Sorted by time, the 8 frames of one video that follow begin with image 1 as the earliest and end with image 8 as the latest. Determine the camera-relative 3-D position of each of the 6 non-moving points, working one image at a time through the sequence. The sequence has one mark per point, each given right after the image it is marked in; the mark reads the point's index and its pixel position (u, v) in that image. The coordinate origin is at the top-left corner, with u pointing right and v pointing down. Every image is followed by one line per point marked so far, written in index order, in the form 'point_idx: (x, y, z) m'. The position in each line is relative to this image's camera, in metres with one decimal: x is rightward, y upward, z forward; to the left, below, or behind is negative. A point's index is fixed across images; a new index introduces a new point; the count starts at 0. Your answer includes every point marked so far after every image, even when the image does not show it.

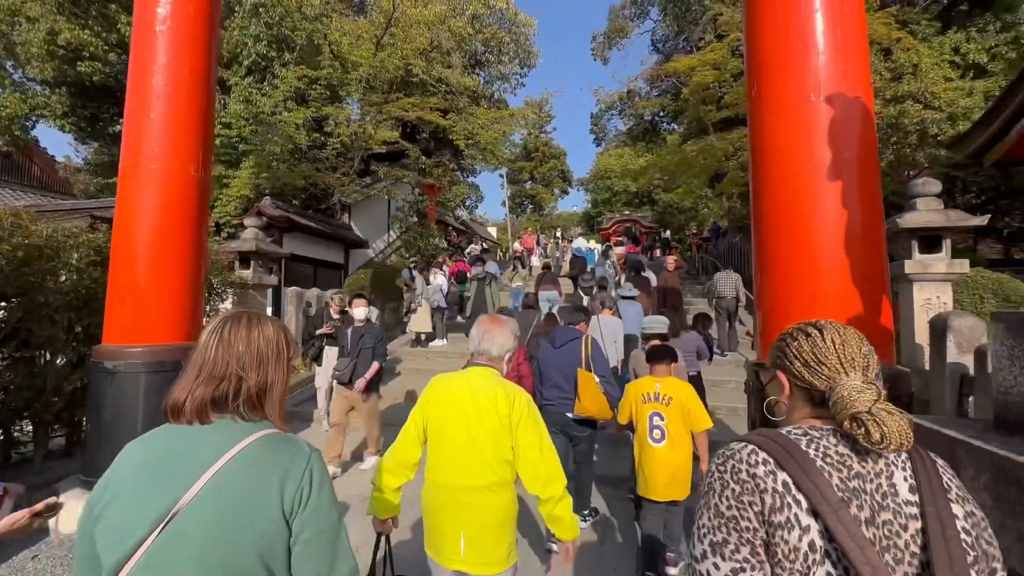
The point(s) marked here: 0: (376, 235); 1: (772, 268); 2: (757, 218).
0: (-5.1, +2.0, +17.0) m
1: (+1.6, +0.1, +2.9) m
2: (+1.6, +0.4, +3.0) m
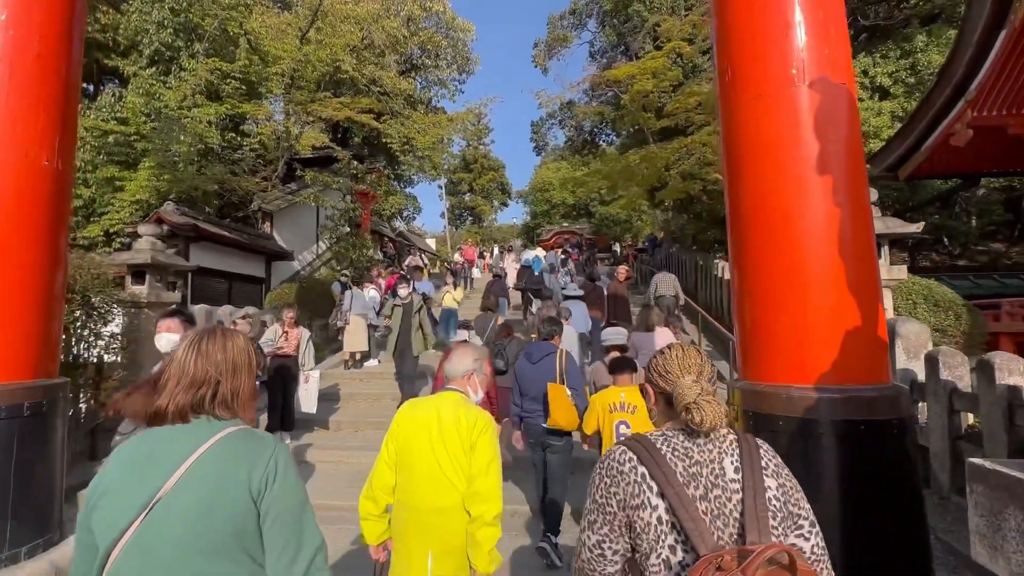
0: (-7.1, +1.4, +15.7) m
1: (+1.3, 0.0, +2.5) m
2: (+1.3, +0.3, +2.7) m
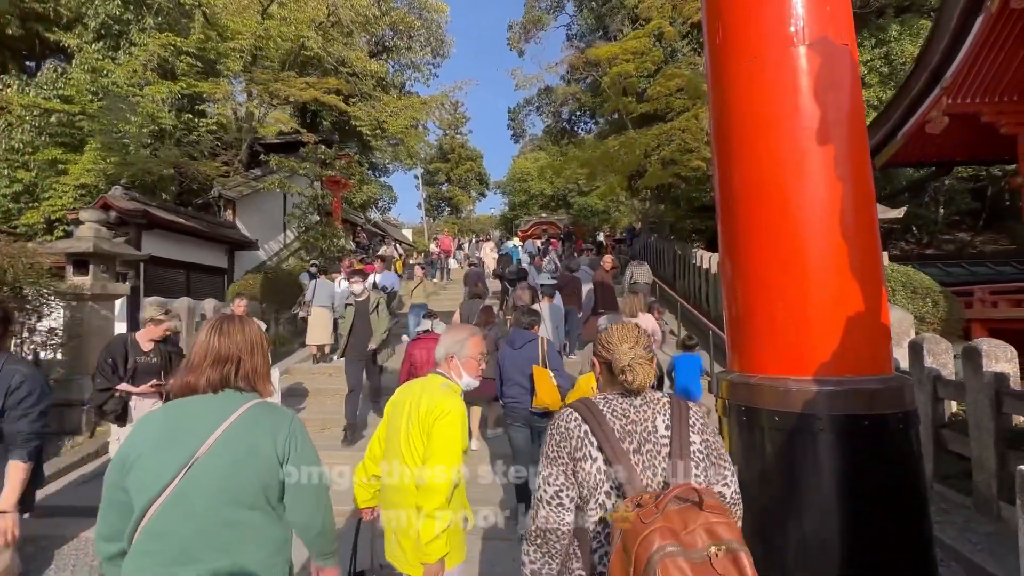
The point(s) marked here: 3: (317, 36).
0: (-7.8, +1.7, +15.1) m
1: (+1.1, +0.1, +2.3) m
2: (+1.1, +0.4, +2.5) m
3: (-4.9, +6.4, +11.7) m
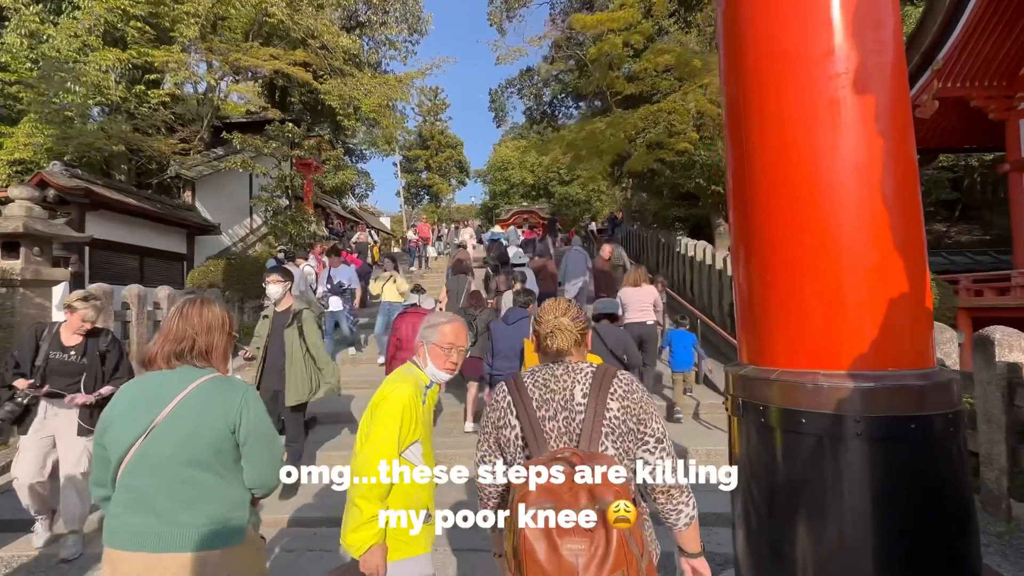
0: (-8.4, +2.1, +14.3) m
1: (+1.1, +0.2, +2.0) m
2: (+1.0, +0.5, +2.1) m
3: (-5.4, +6.7, +10.9) m
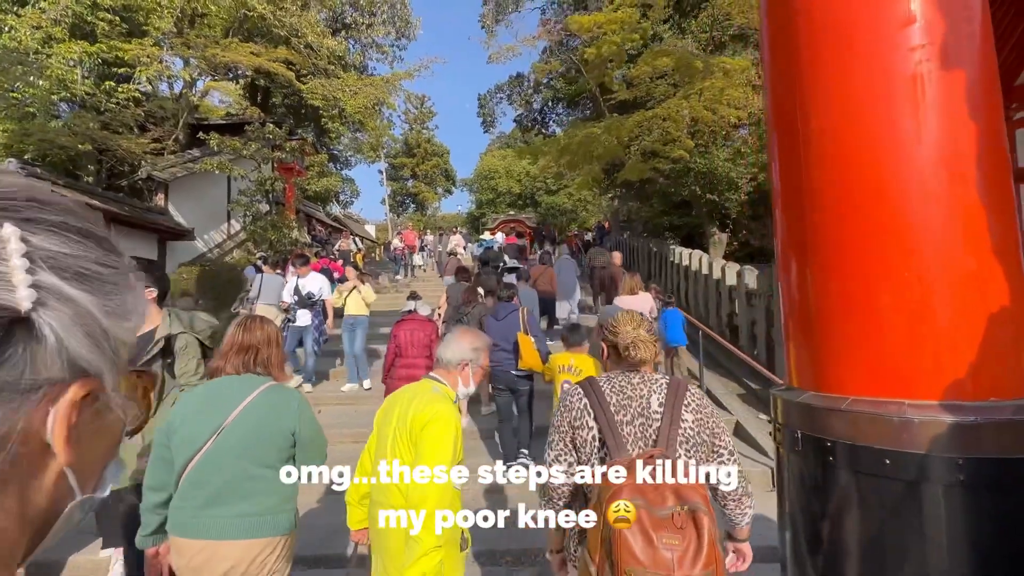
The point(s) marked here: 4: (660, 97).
0: (-8.8, +1.8, +13.7) m
1: (+1.1, +0.2, +1.6) m
2: (+1.1, +0.5, +1.8) m
3: (-5.5, +6.5, +10.6) m
4: (+3.6, +4.6, +11.2) m
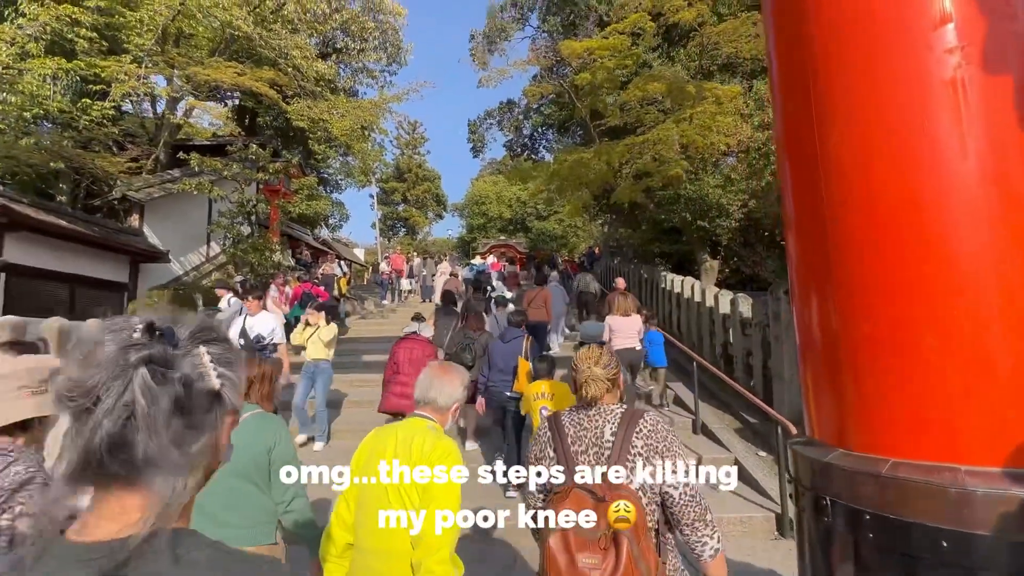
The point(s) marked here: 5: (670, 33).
0: (-9.1, +1.1, +13.4) m
1: (+1.0, +0.1, +1.4) m
2: (+1.0, +0.4, +1.6) m
3: (-5.8, +5.9, +10.5) m
4: (+3.3, +4.0, +11.2) m
5: (+4.5, +7.1, +13.1) m
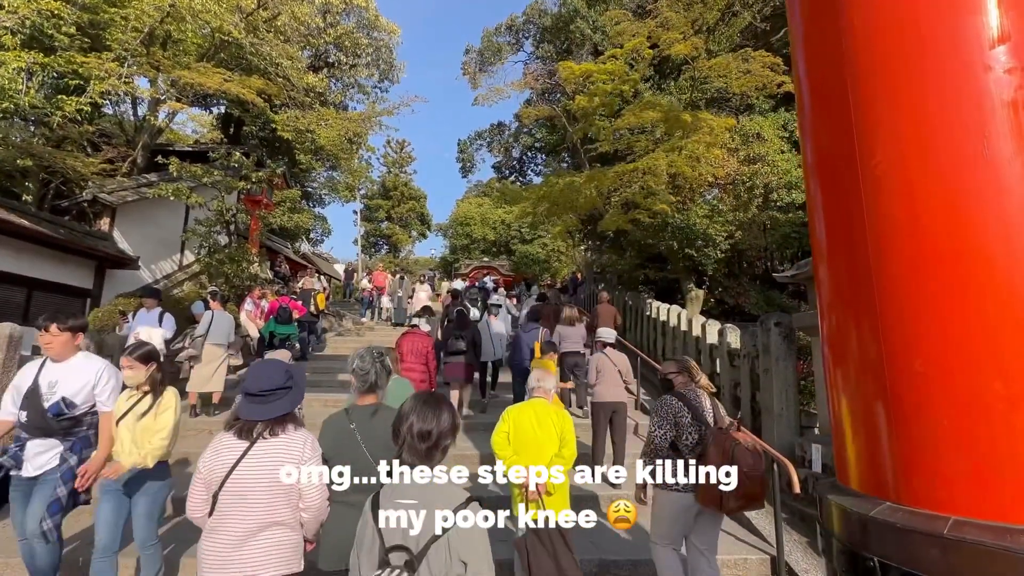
0: (-9.5, +0.9, +12.9) m
1: (+1.1, 0.0, +1.3) m
2: (+1.0, +0.3, +1.4) m
3: (-5.9, +5.7, +10.4) m
4: (+3.1, +3.3, +11.4) m
5: (+4.3, +6.3, +13.4) m
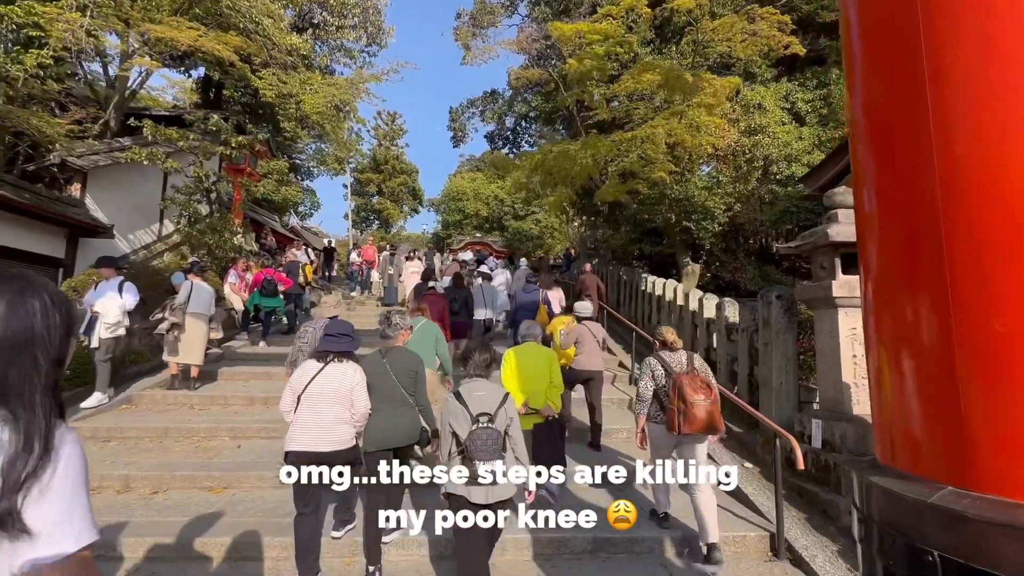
0: (-9.7, +1.6, +12.4) m
1: (+1.1, +0.1, +1.0) m
2: (+1.0, +0.4, +1.2) m
3: (-6.0, +6.2, +9.7) m
4: (+2.9, +3.9, +11.0) m
5: (+4.1, +7.0, +12.9) m
